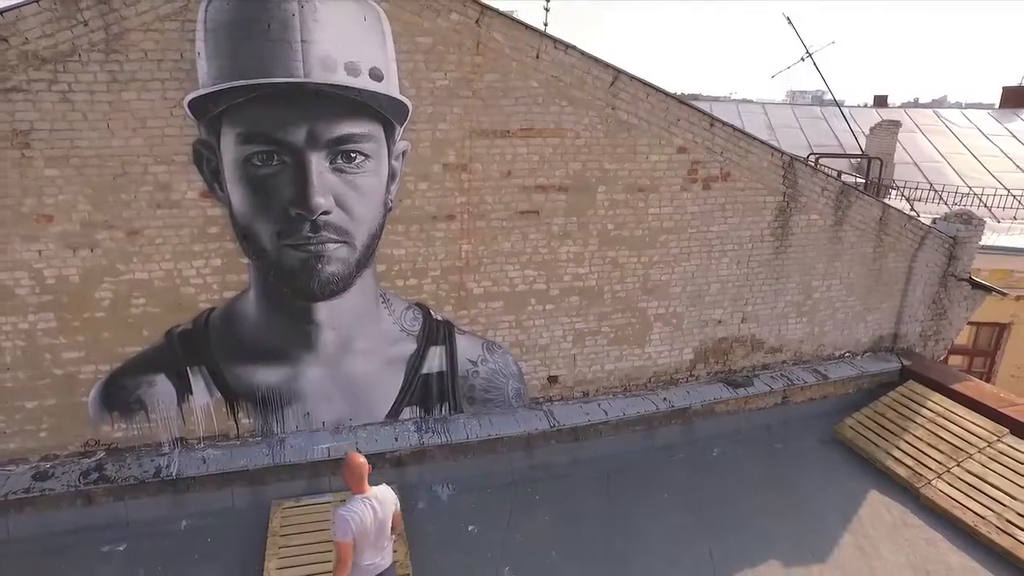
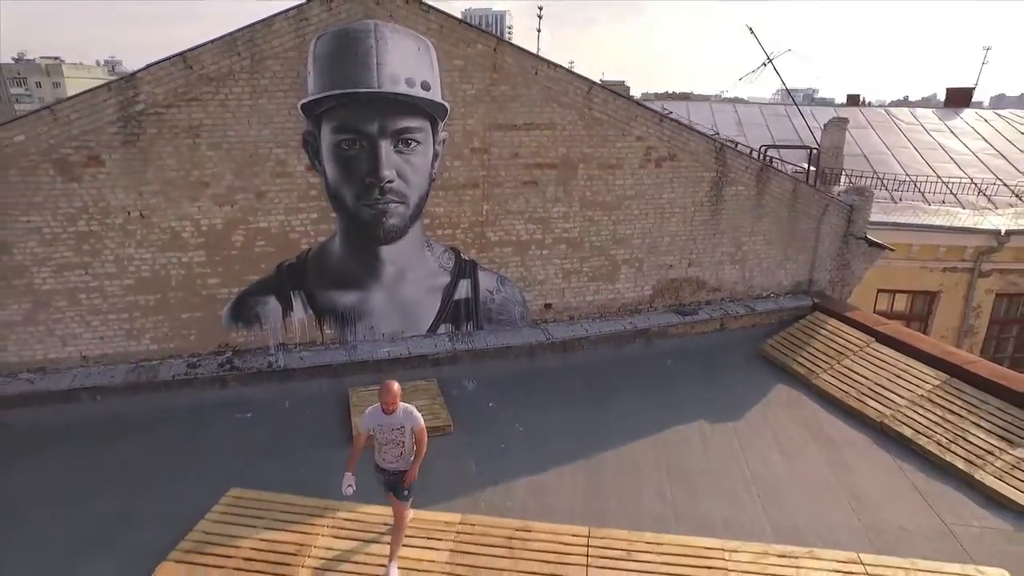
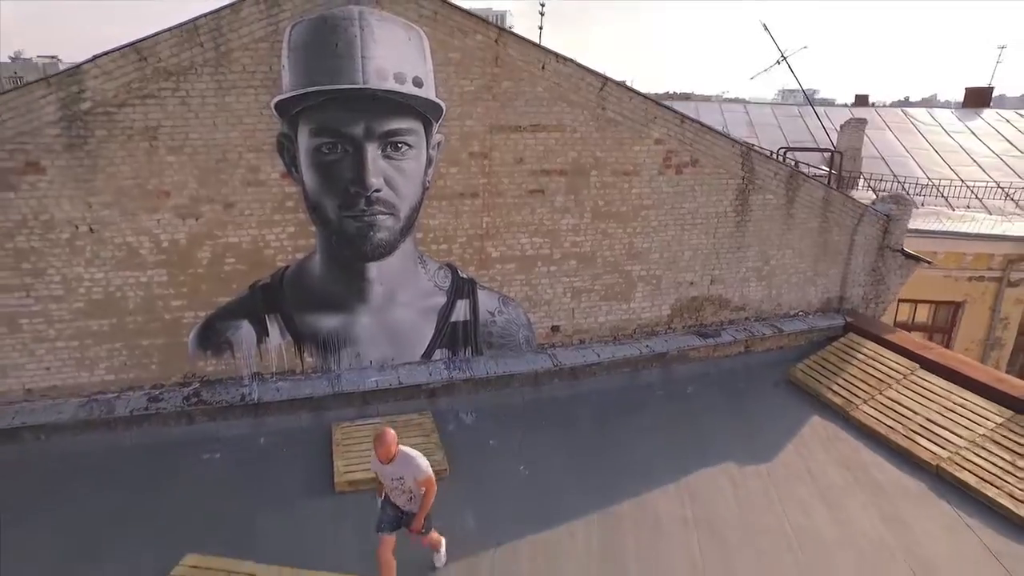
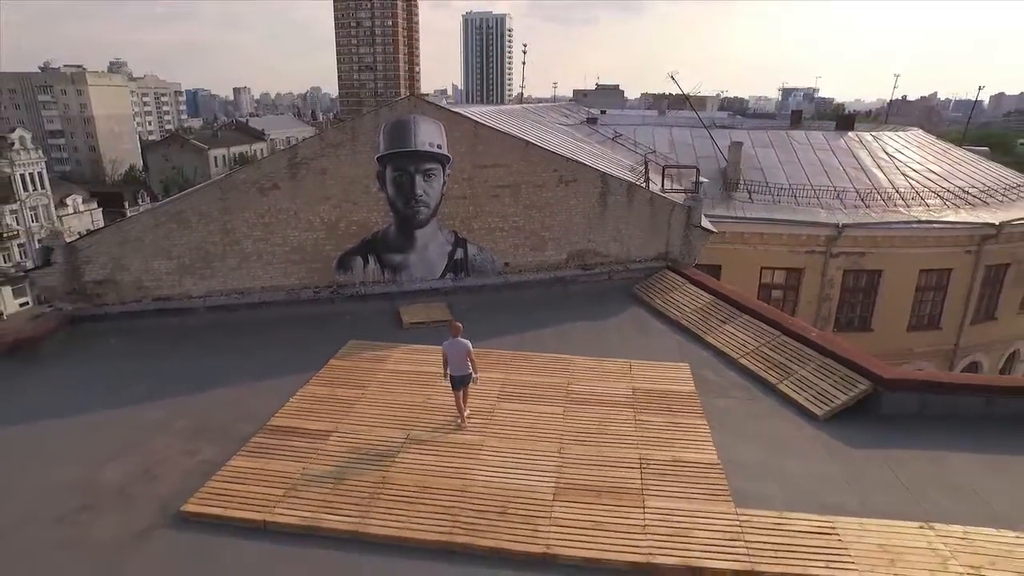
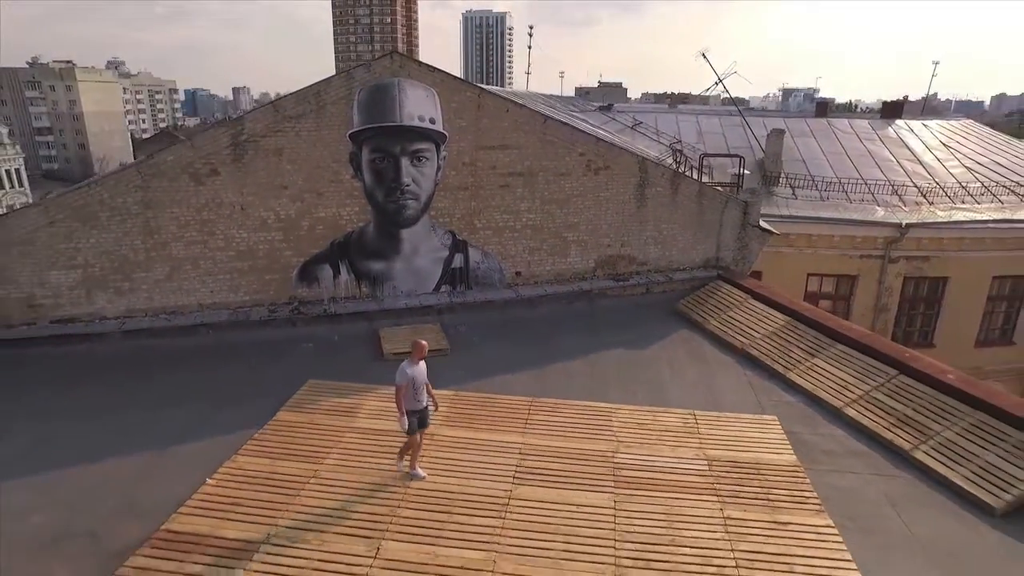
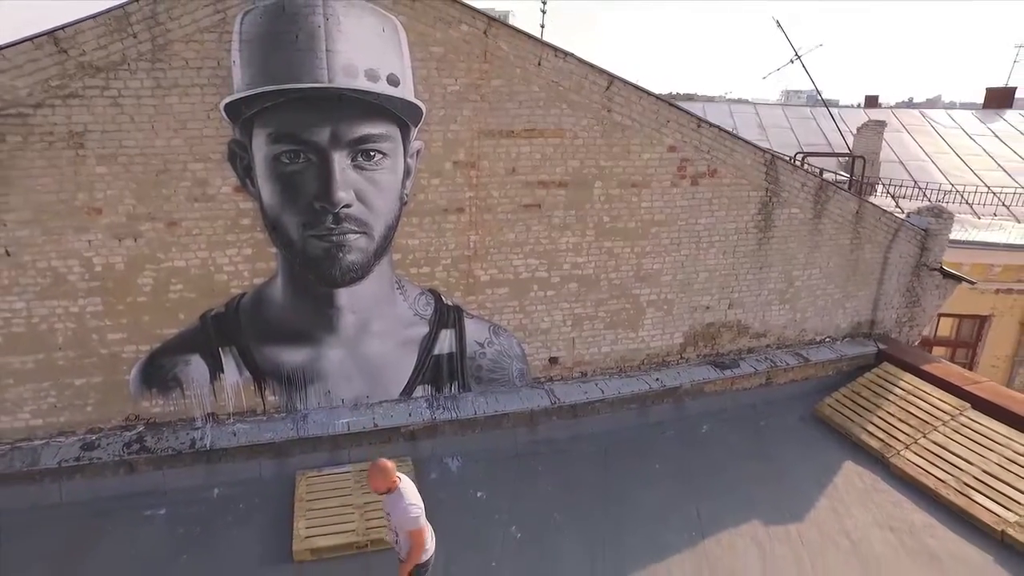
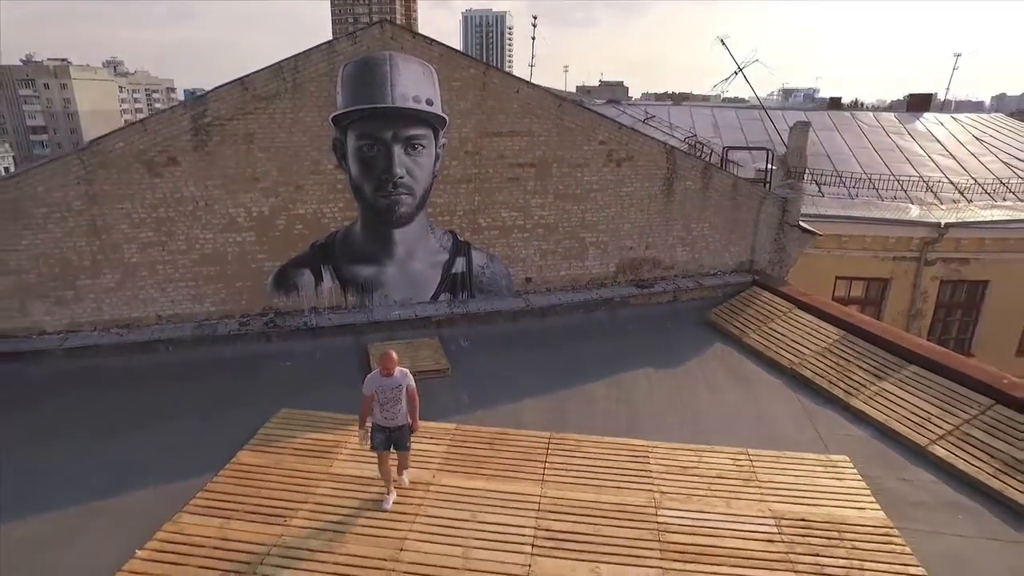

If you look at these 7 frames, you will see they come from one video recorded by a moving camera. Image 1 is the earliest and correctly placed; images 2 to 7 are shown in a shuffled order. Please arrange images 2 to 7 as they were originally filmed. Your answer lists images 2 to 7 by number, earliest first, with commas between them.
6, 3, 2, 7, 5, 4
